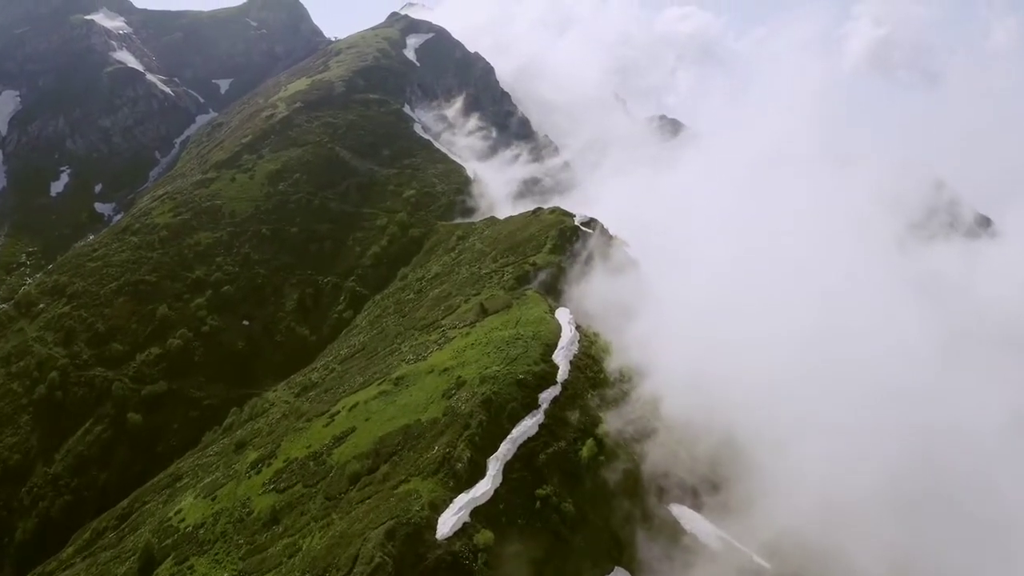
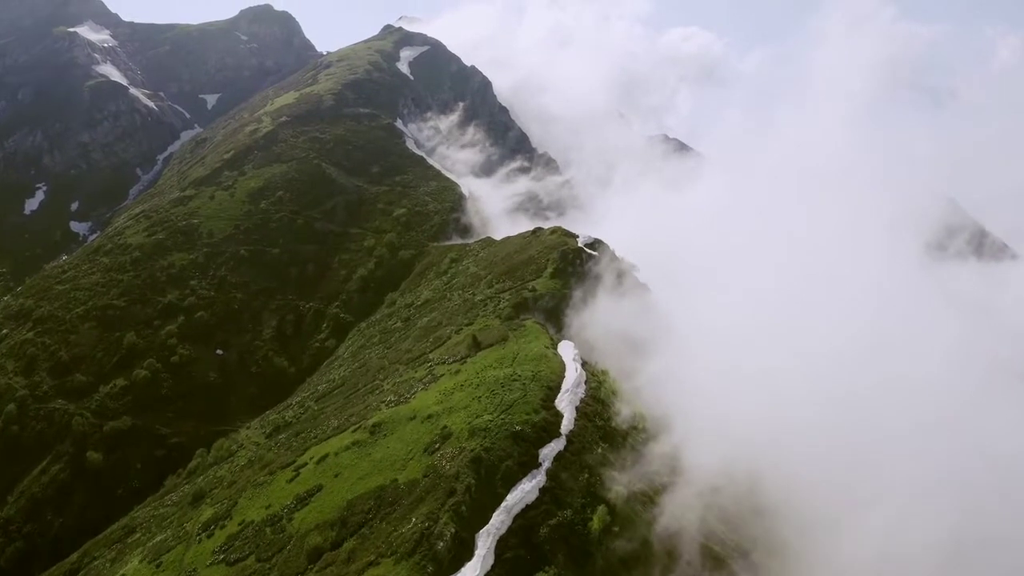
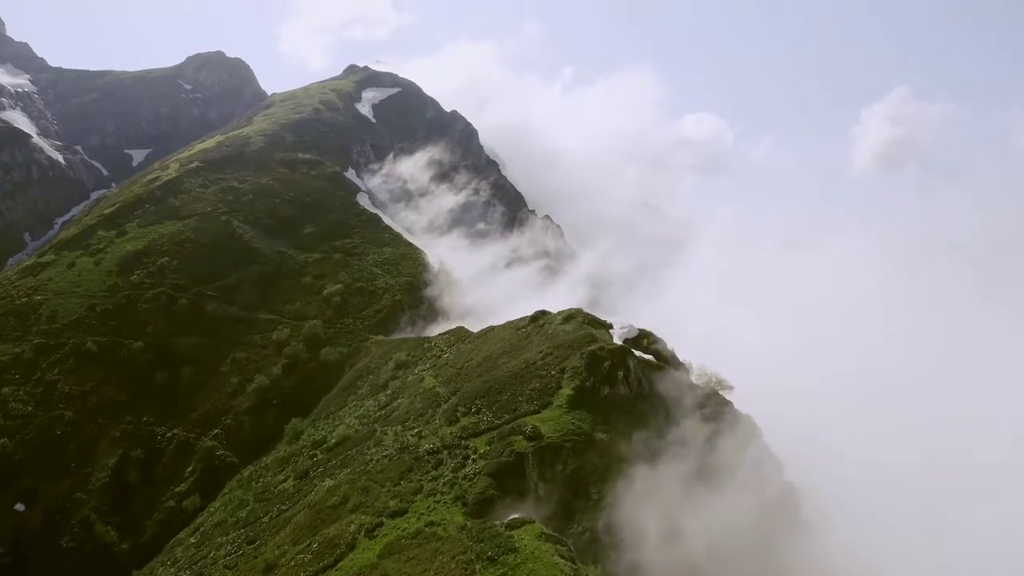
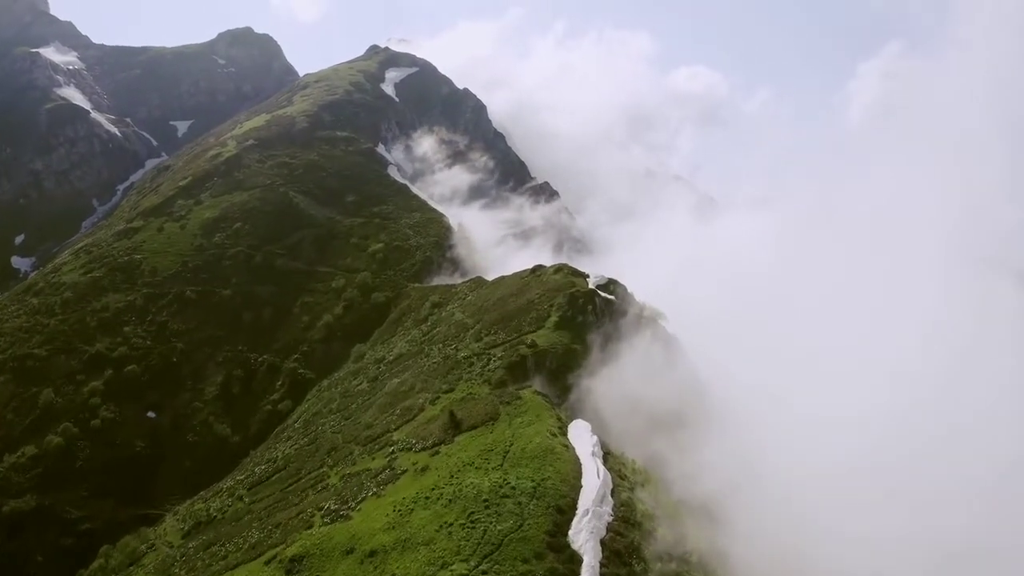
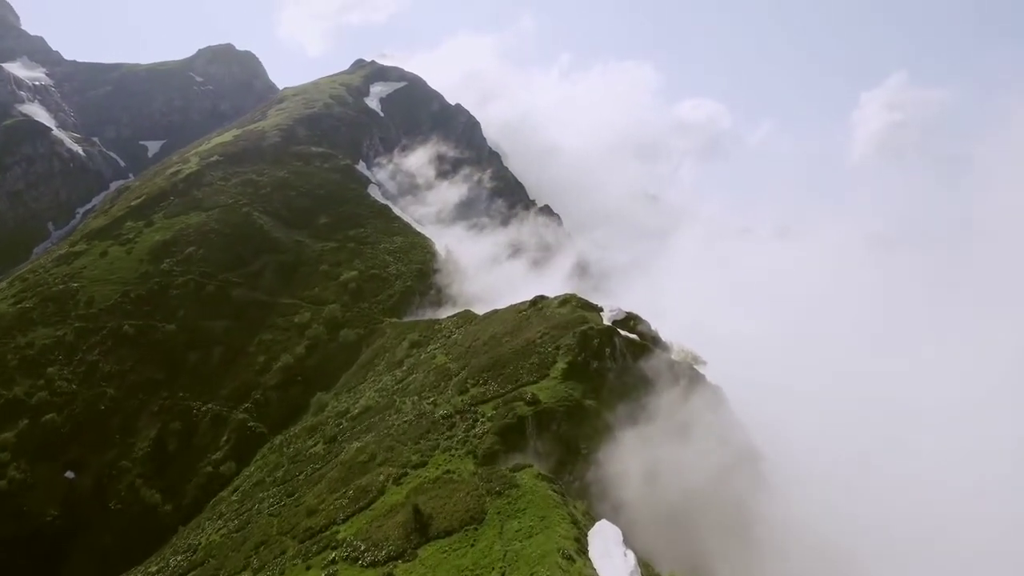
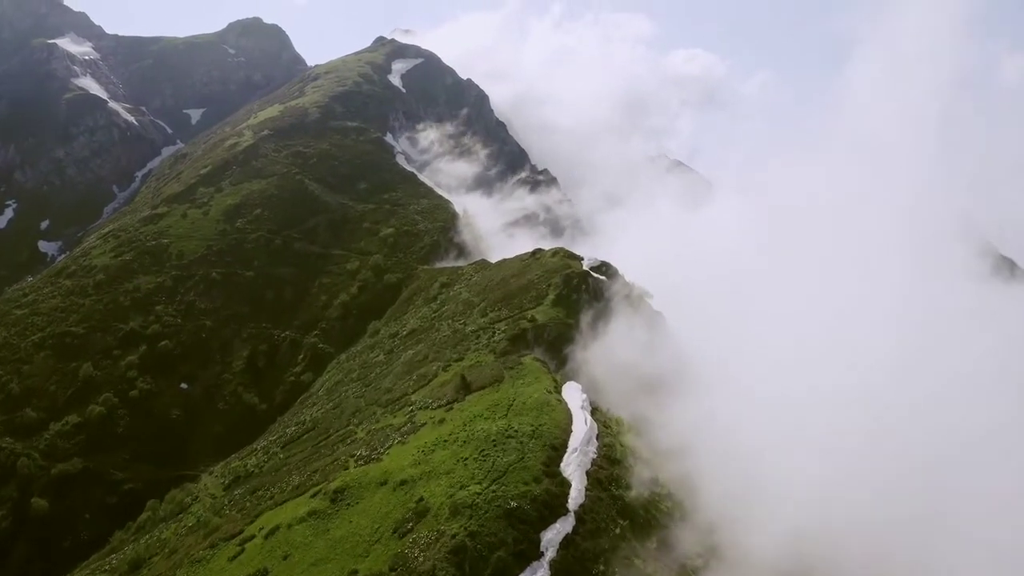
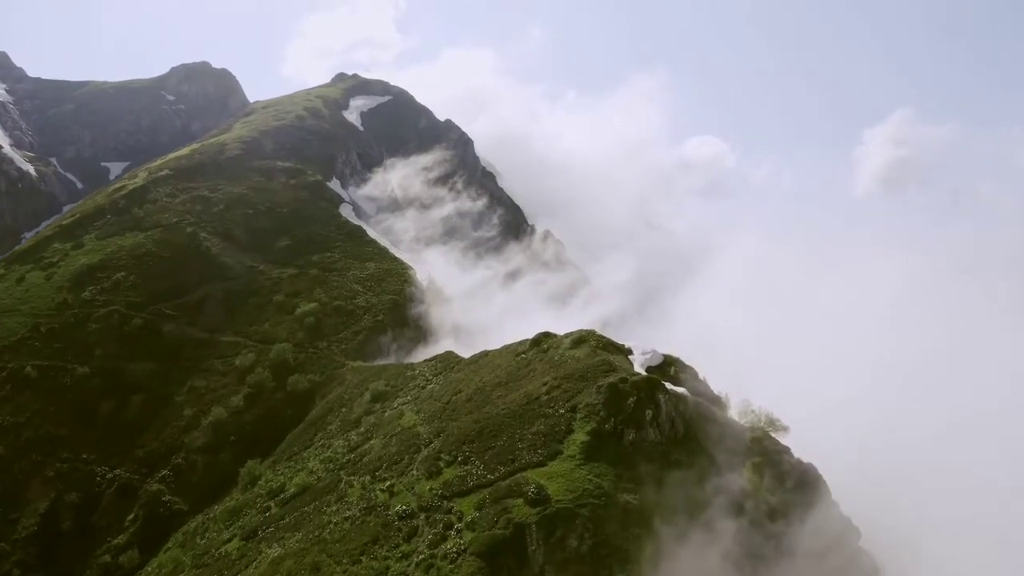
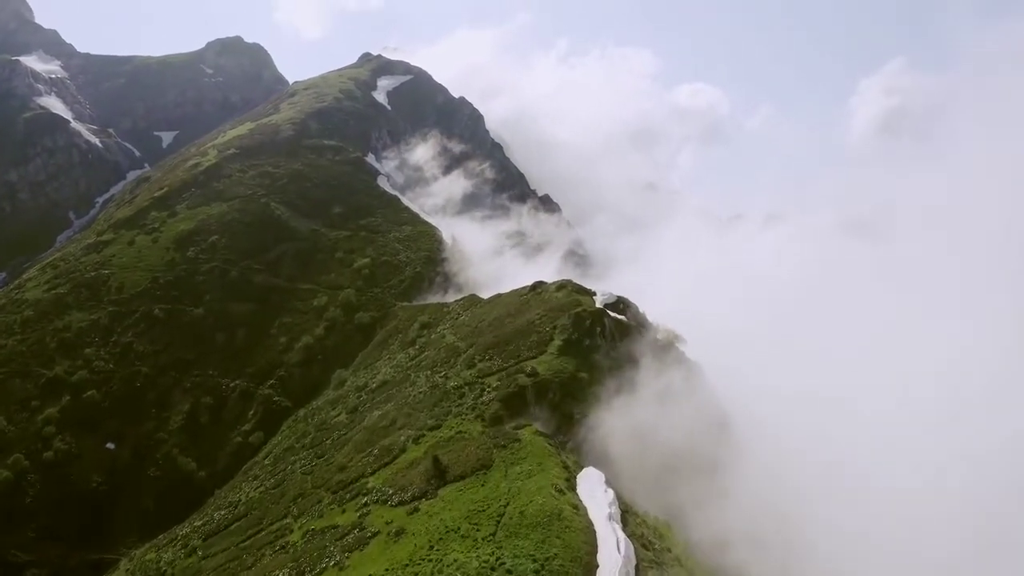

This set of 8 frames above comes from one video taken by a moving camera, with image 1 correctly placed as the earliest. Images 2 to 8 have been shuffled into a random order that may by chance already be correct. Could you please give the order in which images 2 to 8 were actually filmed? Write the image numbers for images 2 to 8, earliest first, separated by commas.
2, 6, 4, 8, 5, 3, 7
